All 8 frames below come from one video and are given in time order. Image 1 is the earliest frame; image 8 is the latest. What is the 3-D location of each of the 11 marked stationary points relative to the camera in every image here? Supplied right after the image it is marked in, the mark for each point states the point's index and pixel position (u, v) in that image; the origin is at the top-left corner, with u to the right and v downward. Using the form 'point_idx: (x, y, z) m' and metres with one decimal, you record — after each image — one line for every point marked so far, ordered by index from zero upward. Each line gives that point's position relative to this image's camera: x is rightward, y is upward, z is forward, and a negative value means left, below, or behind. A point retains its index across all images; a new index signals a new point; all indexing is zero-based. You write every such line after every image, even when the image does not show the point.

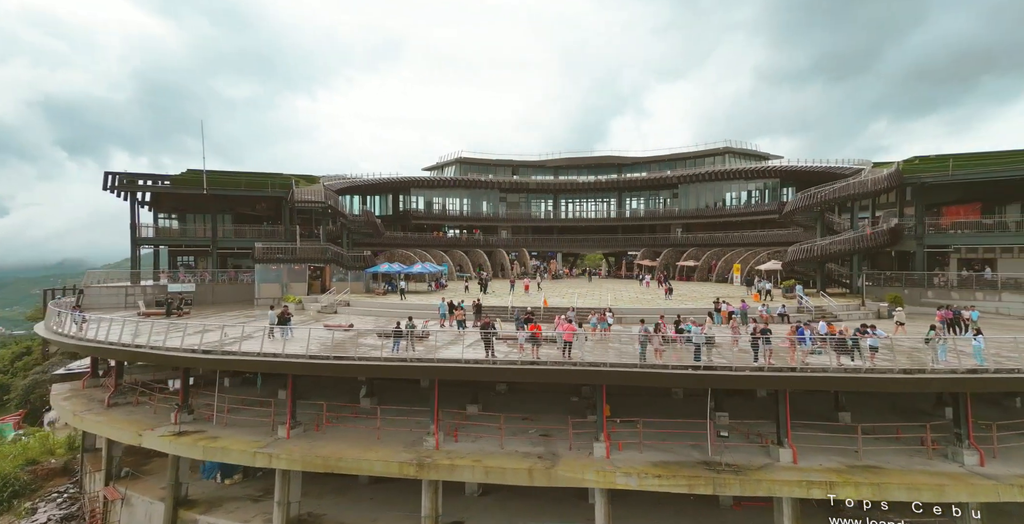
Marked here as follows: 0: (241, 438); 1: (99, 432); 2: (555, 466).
0: (-7.0, -4.5, +12.6) m
1: (-12.5, -5.1, +14.4) m
2: (+1.0, -4.6, +10.6) m
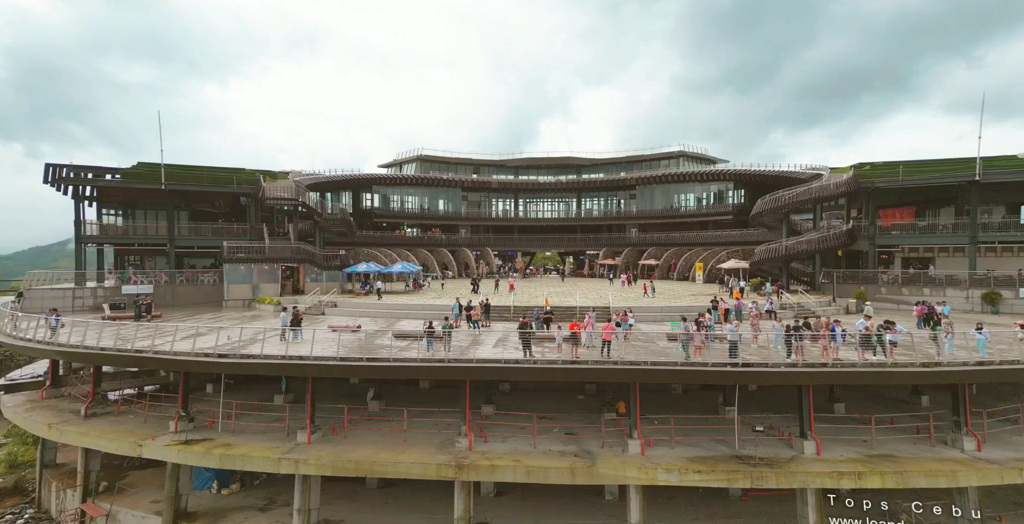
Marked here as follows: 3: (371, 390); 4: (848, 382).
0: (-6.2, -4.5, +11.9) m
1: (-11.9, -5.0, +13.2) m
2: (+1.8, -4.5, +10.5) m
3: (-5.1, -4.7, +17.3) m
4: (+8.4, -2.9, +11.5) m
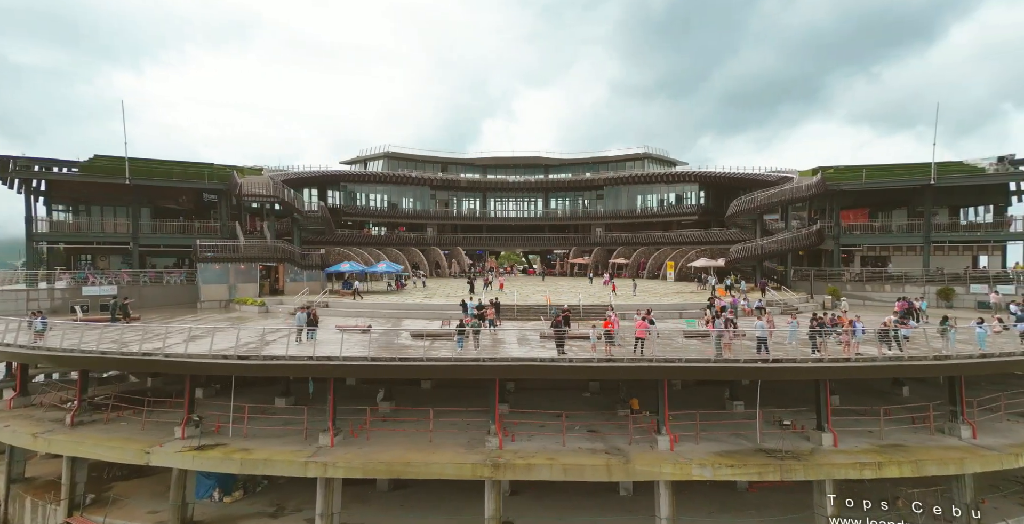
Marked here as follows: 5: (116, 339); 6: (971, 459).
0: (-5.5, -4.4, +11.3) m
1: (-11.2, -5.0, +12.4) m
2: (+2.6, -4.4, +10.5) m
3: (-4.7, -4.6, +16.8) m
4: (+9.1, -2.9, +12.0) m
5: (-11.4, -2.3, +13.8) m
6: (+11.7, -5.1, +12.2) m
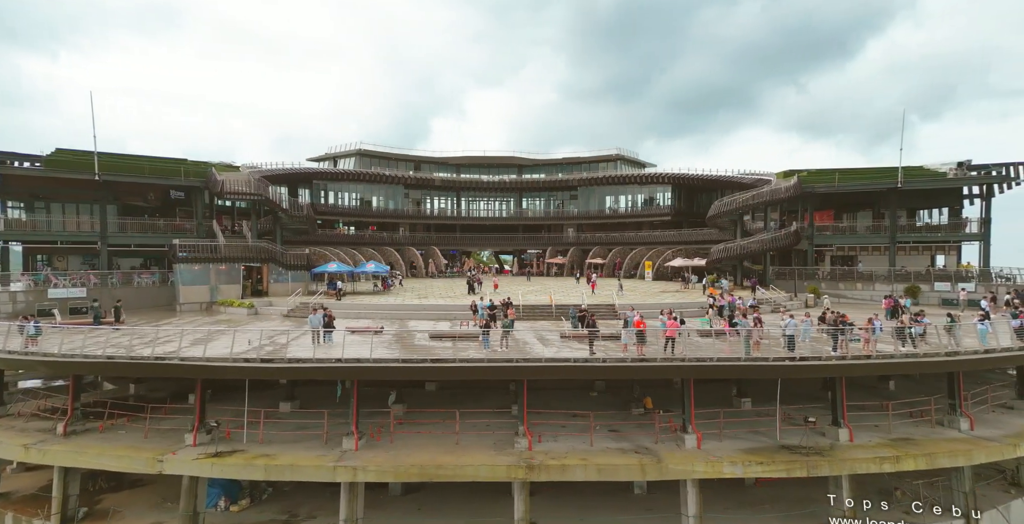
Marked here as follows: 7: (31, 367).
0: (-4.8, -4.4, +10.9) m
1: (-10.6, -5.0, +11.7) m
2: (+3.3, -4.4, +10.5) m
3: (-4.3, -4.6, +16.5) m
4: (+9.8, -2.9, +12.3) m
5: (-10.8, -2.3, +13.1) m
6: (+12.3, -5.1, +12.7) m
7: (-12.9, -2.9, +12.9) m
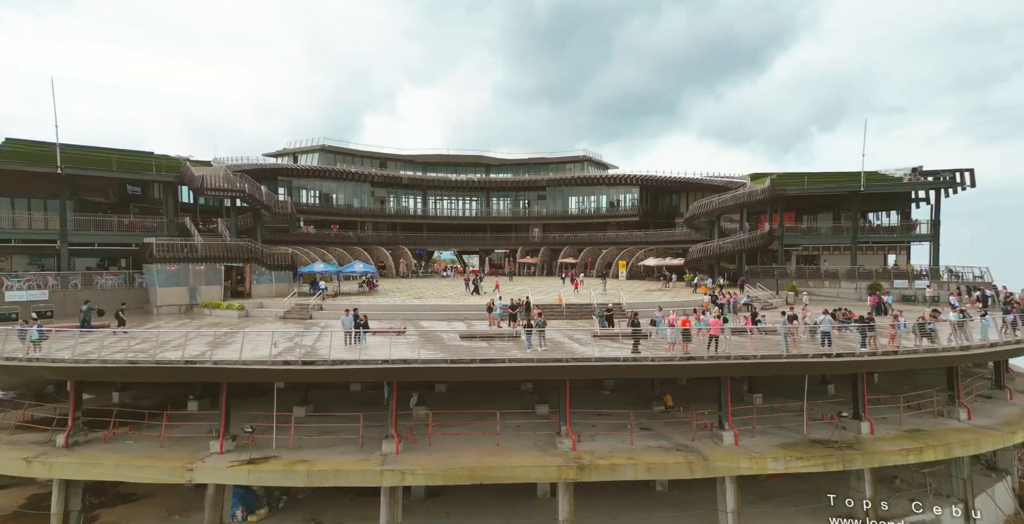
0: (-3.8, -4.4, +10.6) m
1: (-9.6, -5.0, +10.9) m
2: (+4.4, -4.4, +10.7) m
3: (-3.6, -4.6, +16.1) m
4: (+10.7, -2.8, +12.9) m
5: (-9.9, -2.2, +12.3) m
6: (+13.2, -5.1, +13.4) m
7: (-11.9, -2.8, +12.0) m
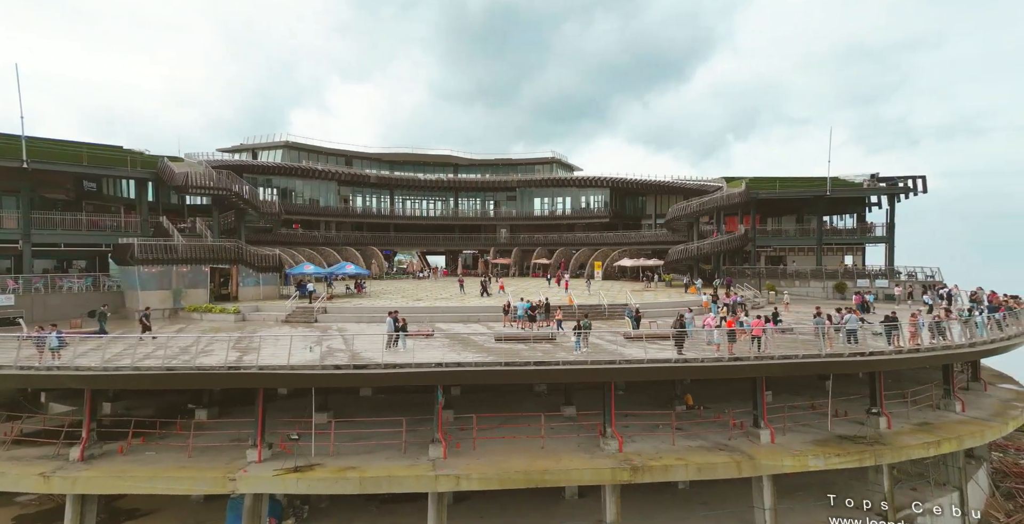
0: (-2.6, -4.4, +10.4) m
1: (-8.4, -5.0, +10.4) m
2: (+5.5, -4.5, +11.0) m
3: (-2.8, -4.6, +15.9) m
4: (+11.7, -2.9, +13.6) m
5: (-8.9, -2.3, +11.8) m
6: (+14.1, -5.1, +14.3) m
7: (-10.9, -2.9, +11.3) m
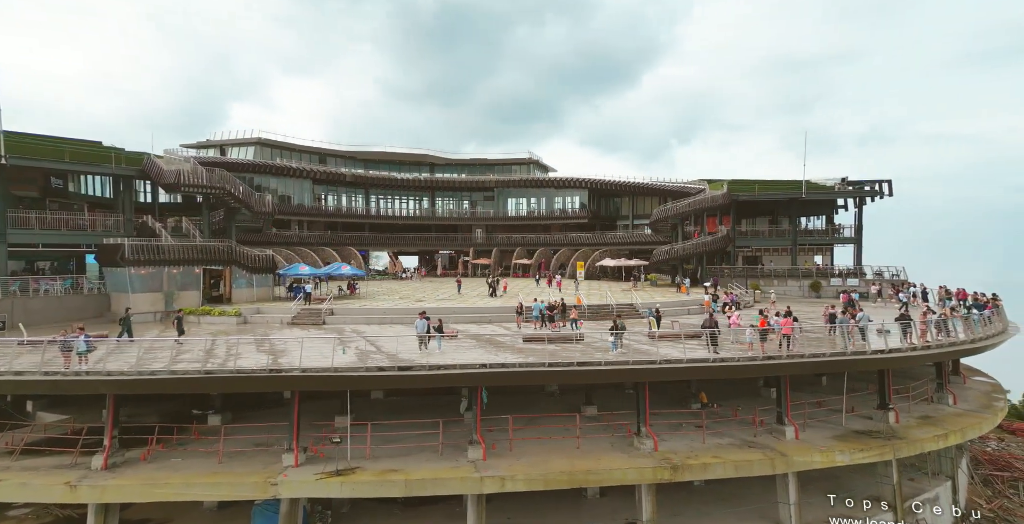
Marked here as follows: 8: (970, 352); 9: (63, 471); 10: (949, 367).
0: (-1.7, -4.5, +10.4) m
1: (-7.5, -5.1, +10.1) m
2: (+6.4, -4.5, +11.4) m
3: (-2.2, -4.7, +15.9) m
4: (+12.5, -2.9, +14.3) m
5: (-8.0, -2.3, +11.5) m
6: (+14.9, -5.2, +15.1) m
7: (-10.0, -2.9, +11.0) m
8: (+16.2, -3.1, +16.6) m
9: (-10.9, -5.1, +11.5) m
10: (+16.3, -3.9, +17.5) m
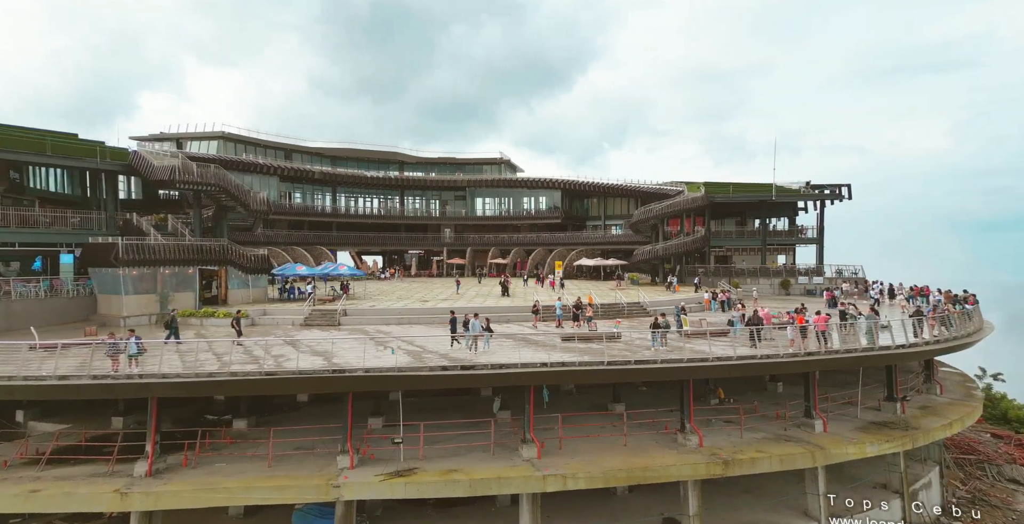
0: (-0.4, -4.5, +10.6) m
1: (-6.1, -5.1, +10.0) m
2: (+7.7, -4.6, +12.1) m
3: (-1.2, -4.7, +16.1) m
4: (+13.5, -3.0, +15.4) m
5: (-6.7, -2.4, +11.4) m
6: (+15.9, -5.2, +16.3) m
7: (-8.7, -3.0, +10.7) m
8: (+17.1, -3.2, +17.9) m
9: (-9.6, -5.1, +11.2) m
10: (+17.1, -3.9, +18.8) m
